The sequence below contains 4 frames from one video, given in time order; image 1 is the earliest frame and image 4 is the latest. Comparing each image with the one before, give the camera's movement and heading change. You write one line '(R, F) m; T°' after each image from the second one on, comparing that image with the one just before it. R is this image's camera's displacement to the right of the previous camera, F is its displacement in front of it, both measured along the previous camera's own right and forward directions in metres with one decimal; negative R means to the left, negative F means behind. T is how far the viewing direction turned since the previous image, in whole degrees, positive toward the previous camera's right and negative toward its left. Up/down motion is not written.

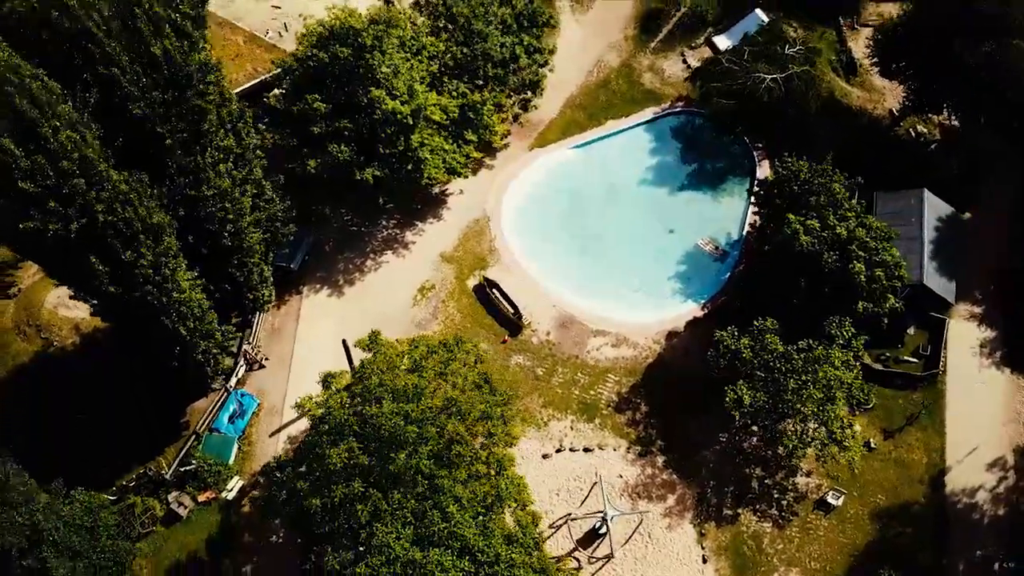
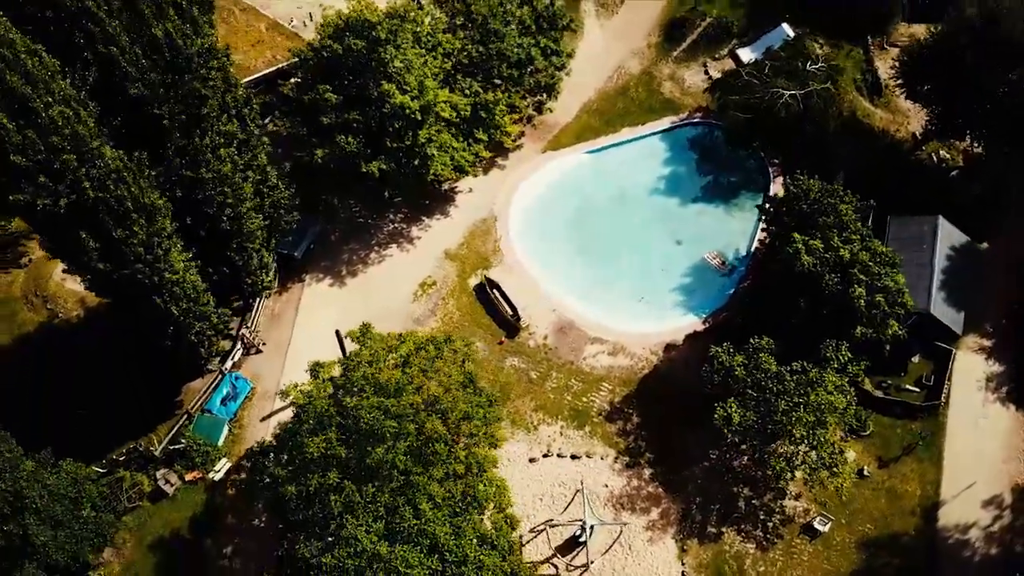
(+0.7, +0.1) m; -2°
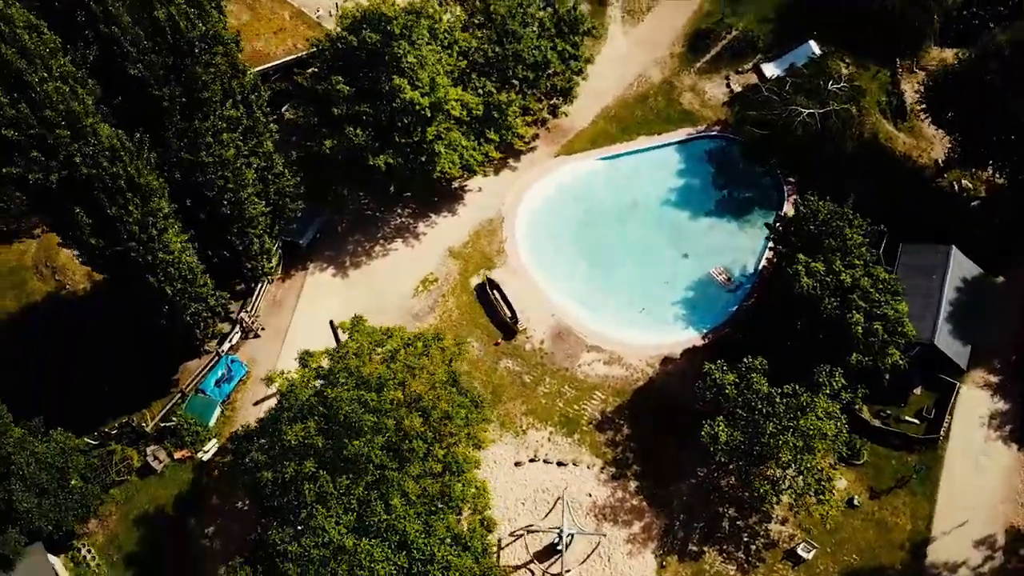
(+1.0, +0.1) m; -3°
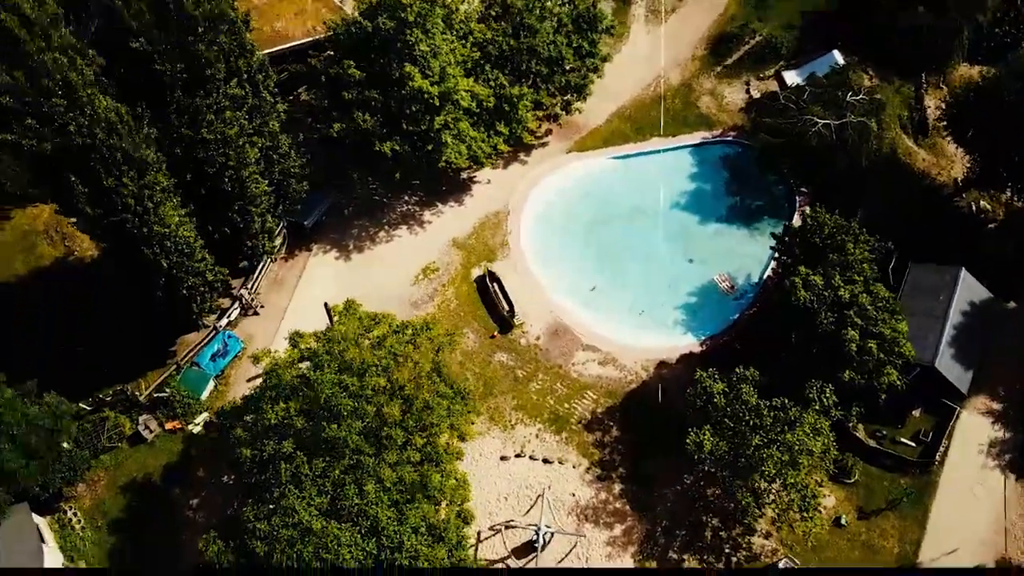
(+0.9, +0.1) m; -3°
